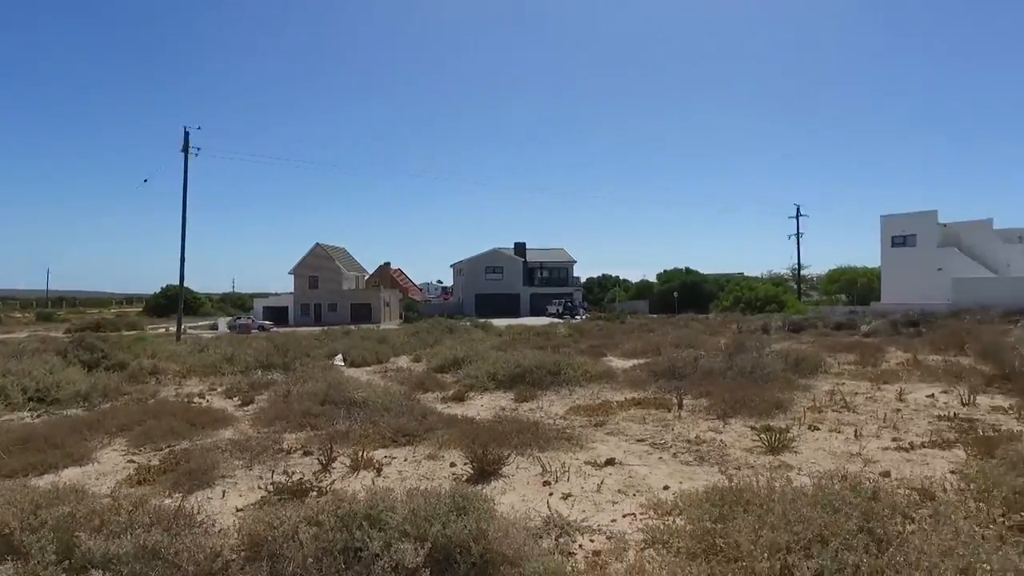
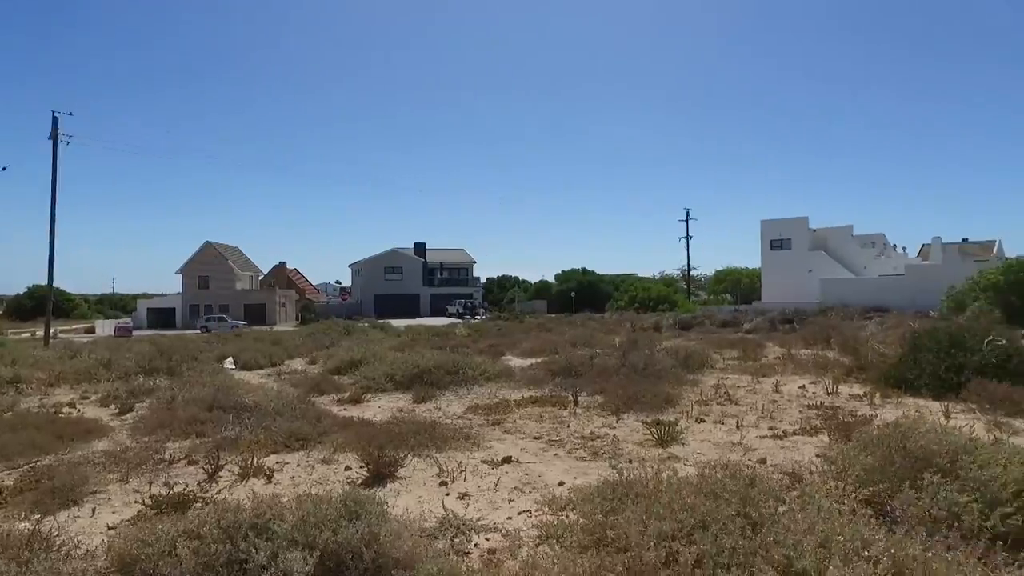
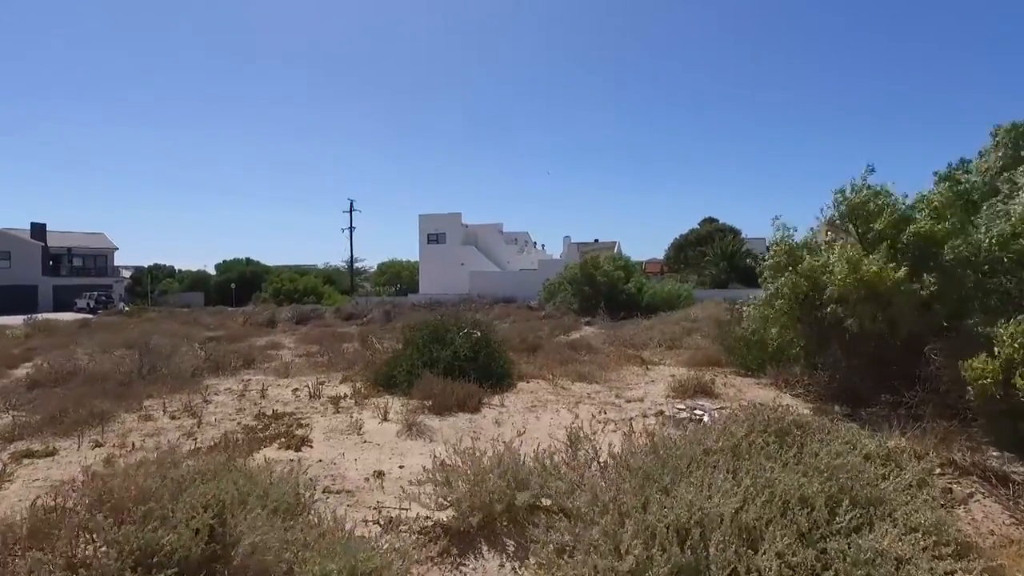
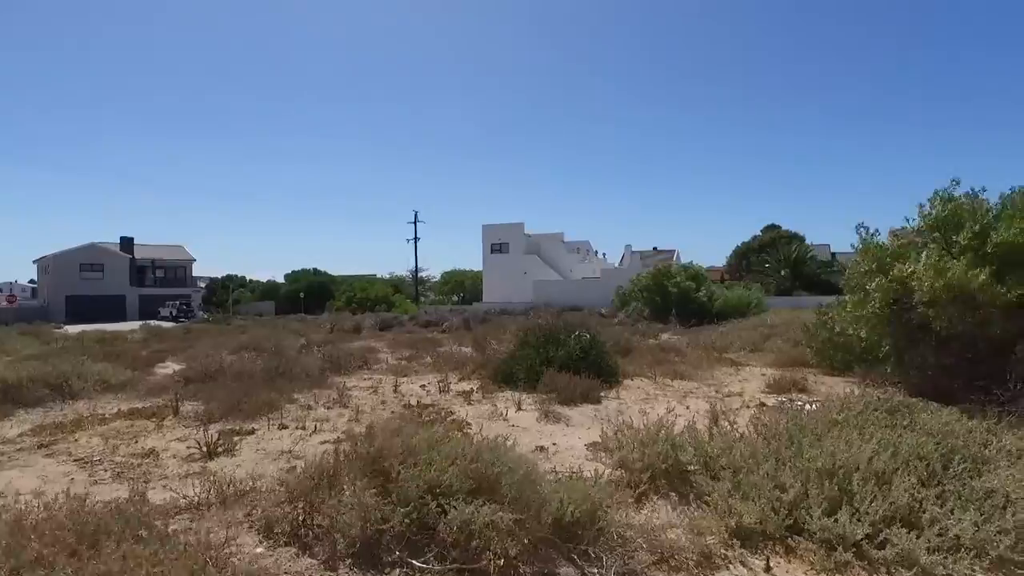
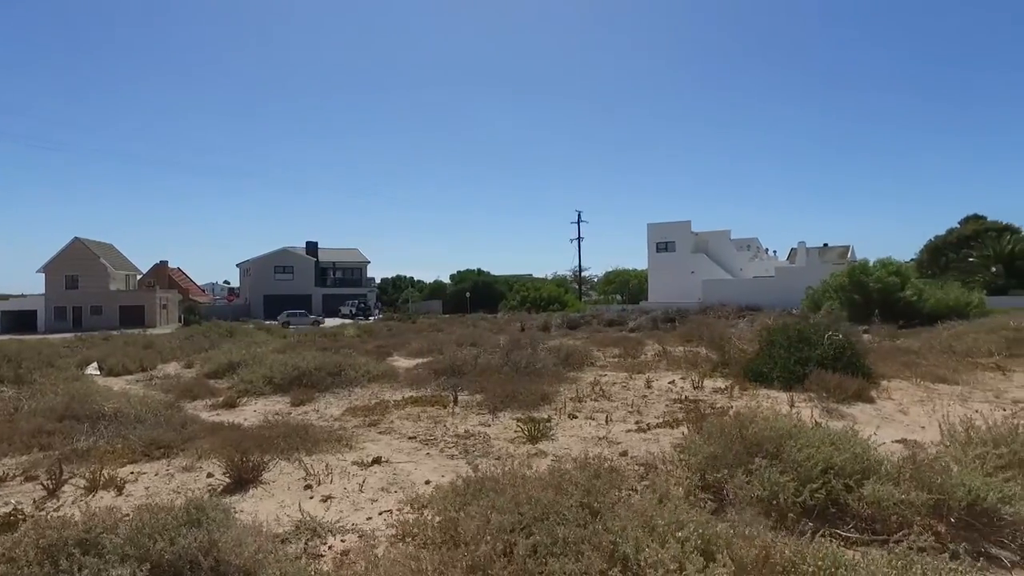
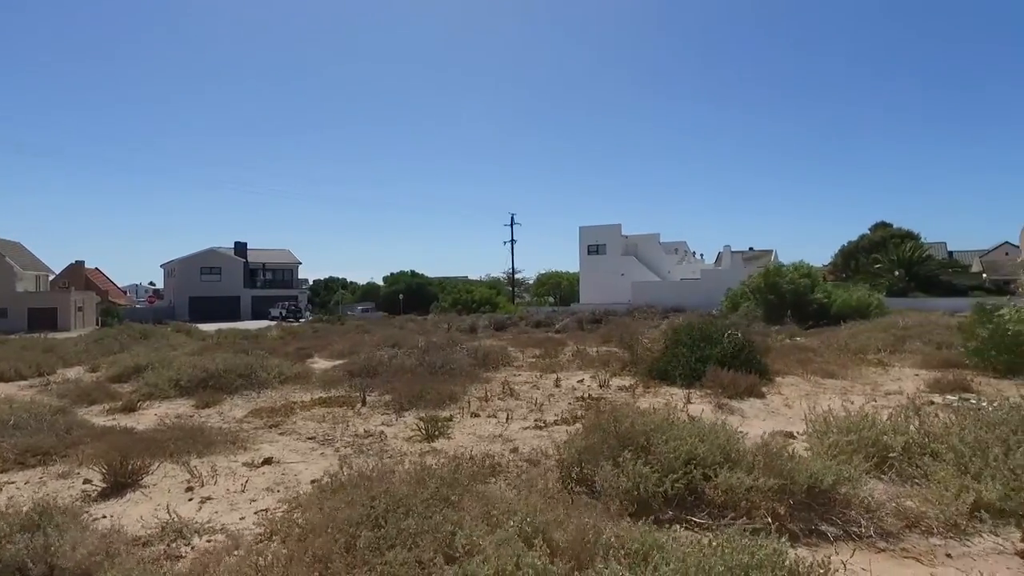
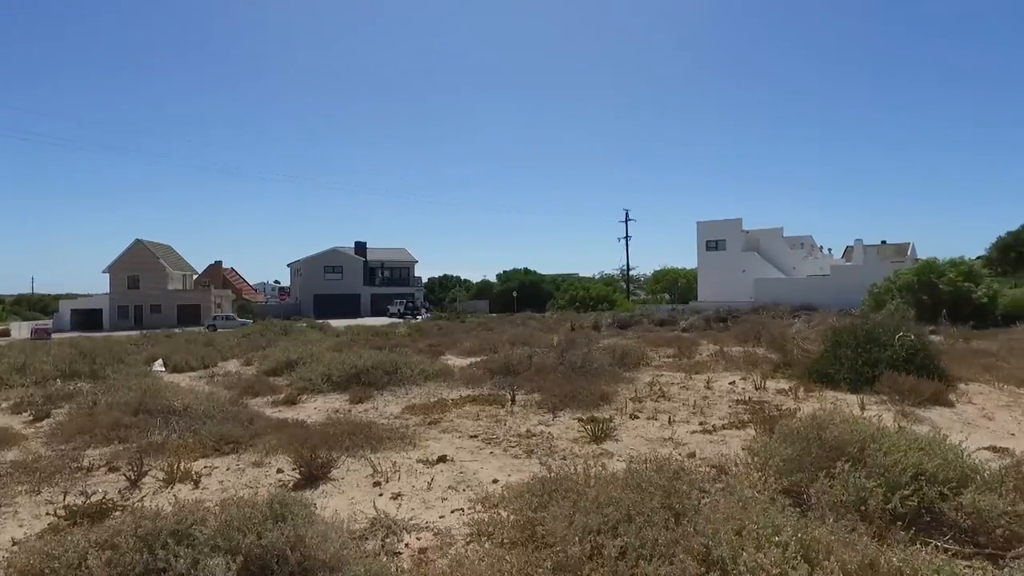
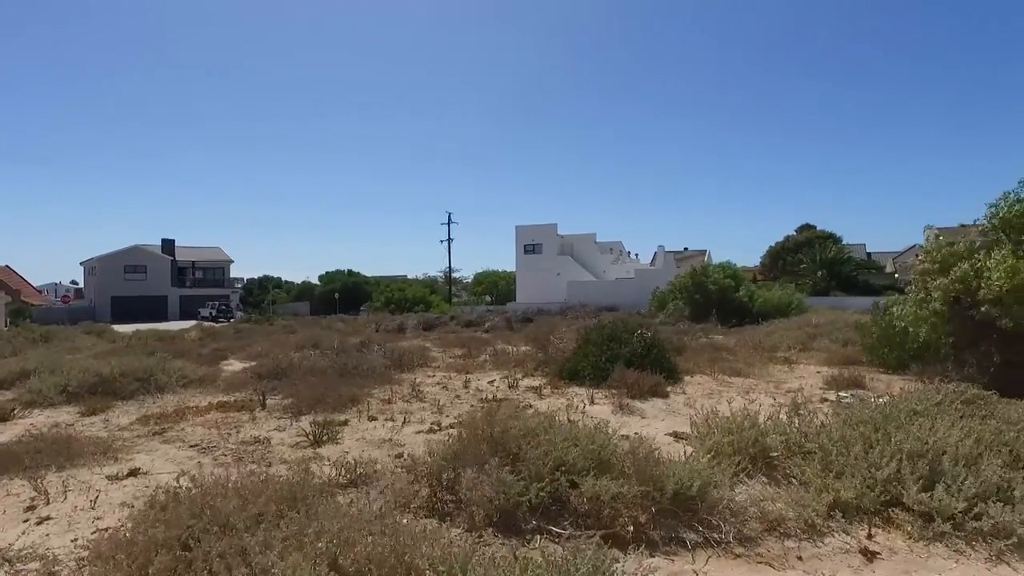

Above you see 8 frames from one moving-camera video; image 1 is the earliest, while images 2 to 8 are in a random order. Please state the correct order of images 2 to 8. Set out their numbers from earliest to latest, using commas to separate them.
2, 7, 5, 6, 8, 4, 3
